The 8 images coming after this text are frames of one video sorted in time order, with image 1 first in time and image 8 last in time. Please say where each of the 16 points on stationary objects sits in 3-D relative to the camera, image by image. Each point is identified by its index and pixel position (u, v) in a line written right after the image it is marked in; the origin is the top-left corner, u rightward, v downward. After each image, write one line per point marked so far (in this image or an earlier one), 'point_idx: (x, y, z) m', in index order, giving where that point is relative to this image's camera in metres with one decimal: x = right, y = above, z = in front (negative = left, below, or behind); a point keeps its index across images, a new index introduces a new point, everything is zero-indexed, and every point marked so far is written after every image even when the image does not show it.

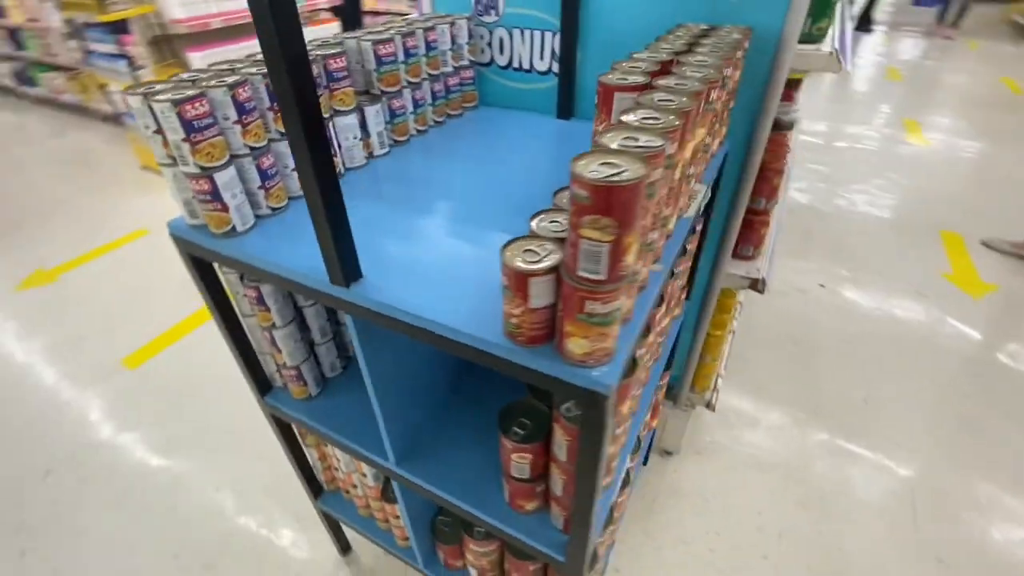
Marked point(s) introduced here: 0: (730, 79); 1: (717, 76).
0: (+0.4, +0.4, +1.0) m
1: (+0.4, +0.4, +0.9) m
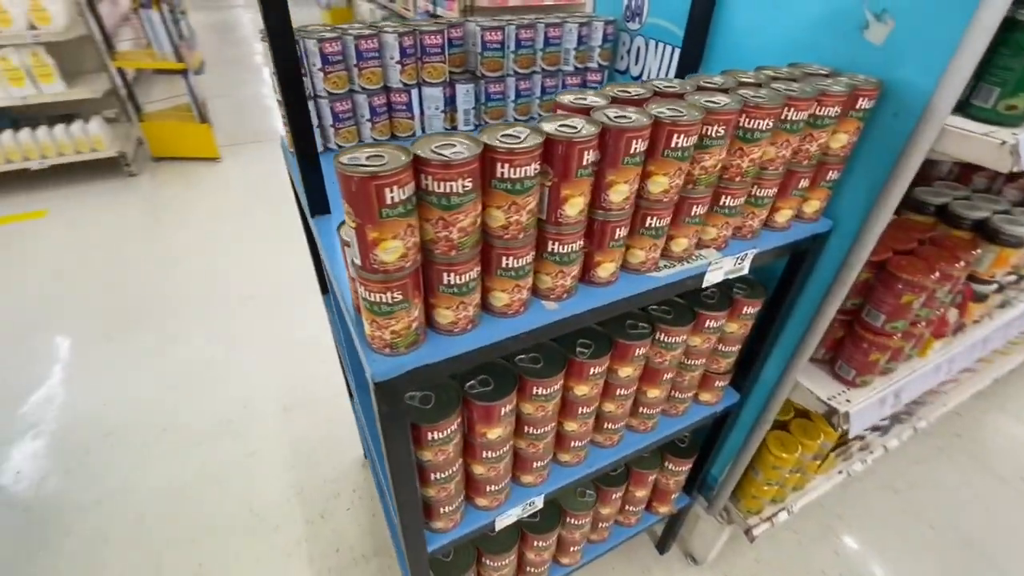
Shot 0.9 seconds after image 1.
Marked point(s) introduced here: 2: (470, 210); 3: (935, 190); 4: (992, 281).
0: (+0.4, +0.3, +0.8) m
1: (+0.3, +0.3, +0.7) m
2: (-0.1, +0.1, +0.6) m
3: (+1.3, +0.3, +1.4) m
4: (+1.4, 0.0, +1.3) m
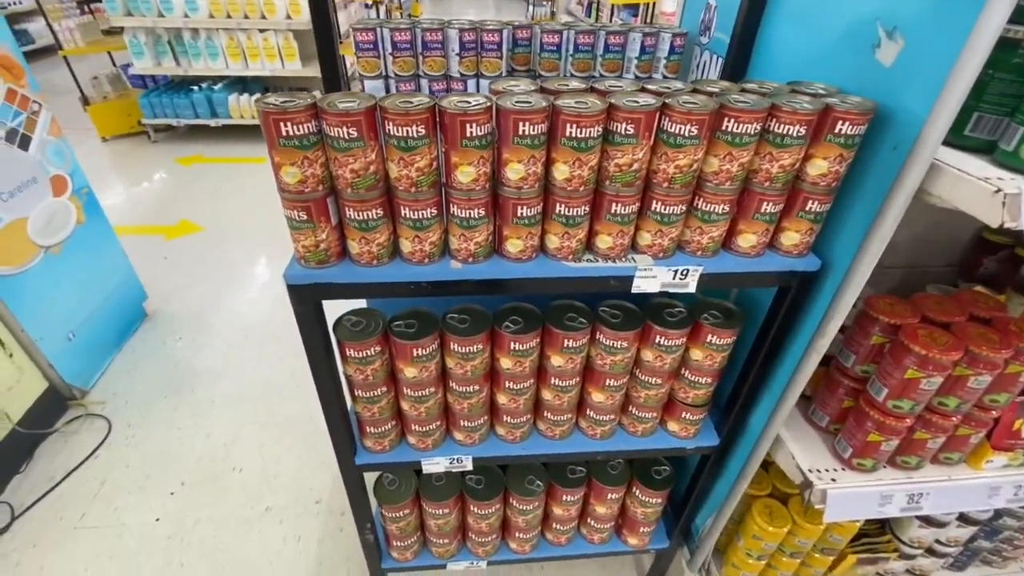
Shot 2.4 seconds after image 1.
0: (+0.3, +0.2, +0.8) m
1: (+0.2, +0.3, +0.8) m
2: (-0.2, +0.2, +0.8) m
3: (+1.3, 0.0, +1.1) m
4: (+1.3, -0.2, +1.0) m
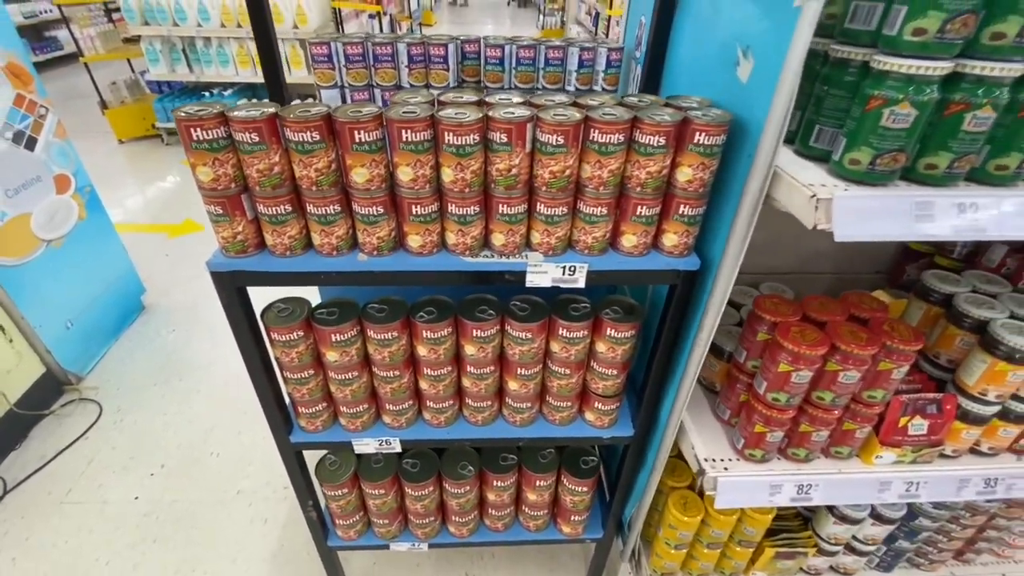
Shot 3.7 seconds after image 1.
0: (+0.1, +0.3, +0.9) m
1: (0.0, +0.3, +0.9) m
2: (-0.4, +0.2, +0.9) m
3: (+1.1, 0.0, +1.2) m
4: (+1.1, -0.2, +1.1) m
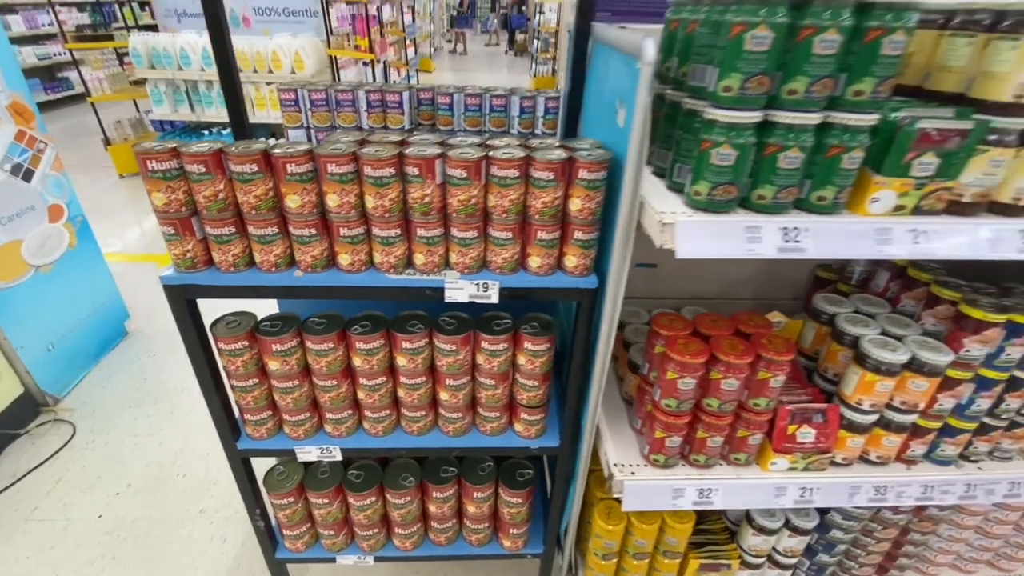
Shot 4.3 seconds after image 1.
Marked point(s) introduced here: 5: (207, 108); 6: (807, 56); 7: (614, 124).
0: (-0.1, +0.2, +1.0) m
1: (-0.2, +0.3, +1.0) m
2: (-0.6, +0.2, +1.0) m
3: (+0.9, 0.0, +1.3) m
4: (+0.9, -0.3, +1.2) m
5: (-3.2, +1.9, +5.1) m
6: (+0.5, +0.4, +0.8) m
7: (+0.2, +0.4, +1.1) m
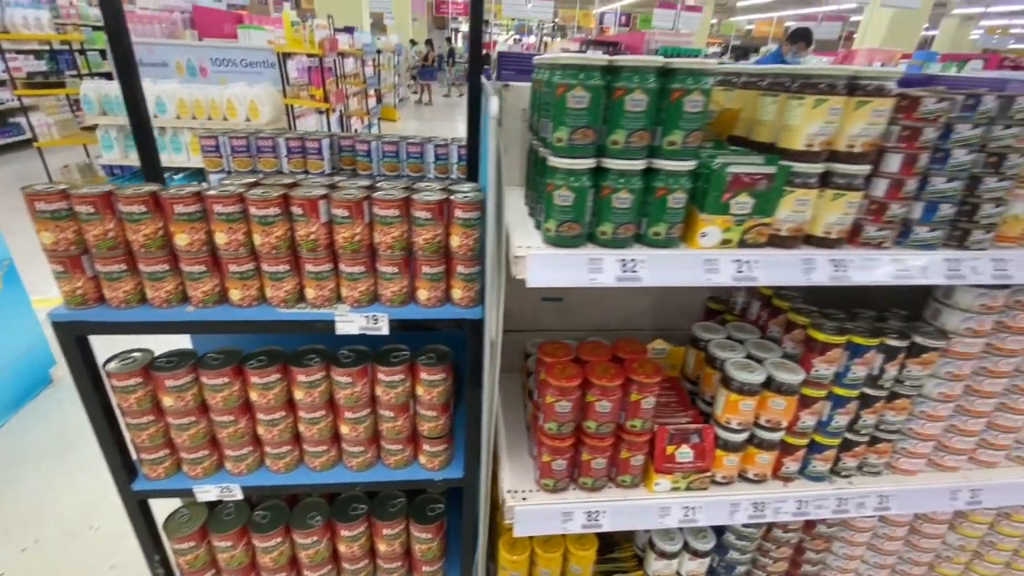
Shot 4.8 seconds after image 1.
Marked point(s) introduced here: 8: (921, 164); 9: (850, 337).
0: (-0.4, +0.2, +1.1) m
1: (-0.5, +0.2, +1.1) m
2: (-0.9, +0.1, +1.1) m
3: (+0.6, -0.1, +1.4) m
4: (+0.6, -0.4, +1.2) m
5: (-3.8, +1.4, +5.1) m
6: (+0.2, +0.3, +0.9) m
7: (0.0, +0.3, +1.2) m
8: (+0.8, +0.3, +1.0) m
9: (+0.8, -0.1, +1.2) m
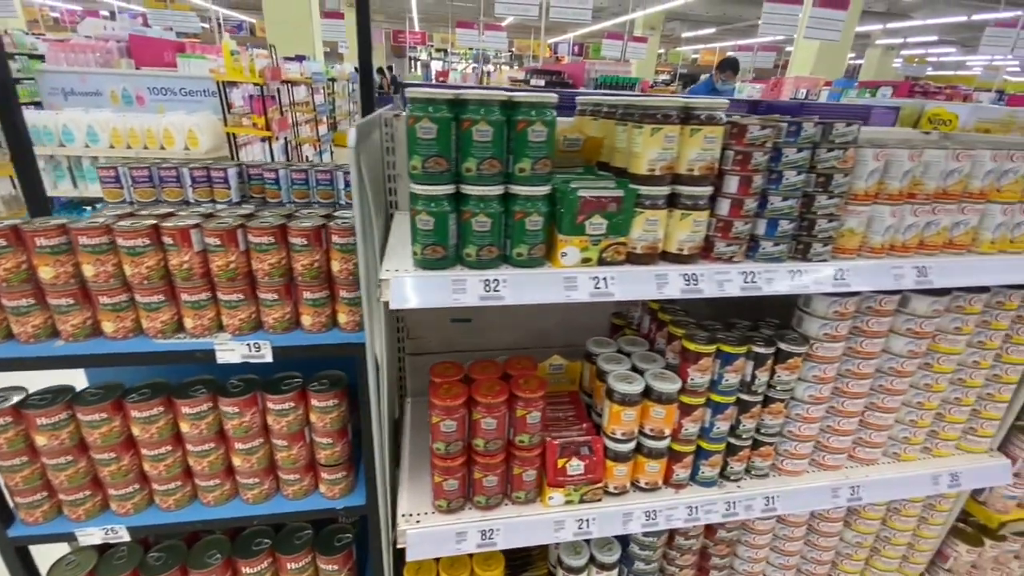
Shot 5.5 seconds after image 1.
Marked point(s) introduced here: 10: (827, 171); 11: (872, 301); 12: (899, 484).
0: (-0.7, +0.1, +1.1) m
1: (-0.8, +0.1, +1.1) m
2: (-1.2, +0.1, +1.0) m
3: (+0.3, -0.2, +1.5) m
4: (+0.3, -0.4, +1.3) m
5: (-4.3, +1.1, +4.9) m
6: (-0.1, +0.3, +0.9) m
7: (-0.3, +0.2, +1.2) m
8: (+0.5, +0.2, +1.1) m
9: (+0.5, -0.2, +1.3) m
10: (+0.7, +0.3, +1.1) m
11: (+1.0, 0.0, +1.3) m
12: (+1.2, -0.6, +1.5) m
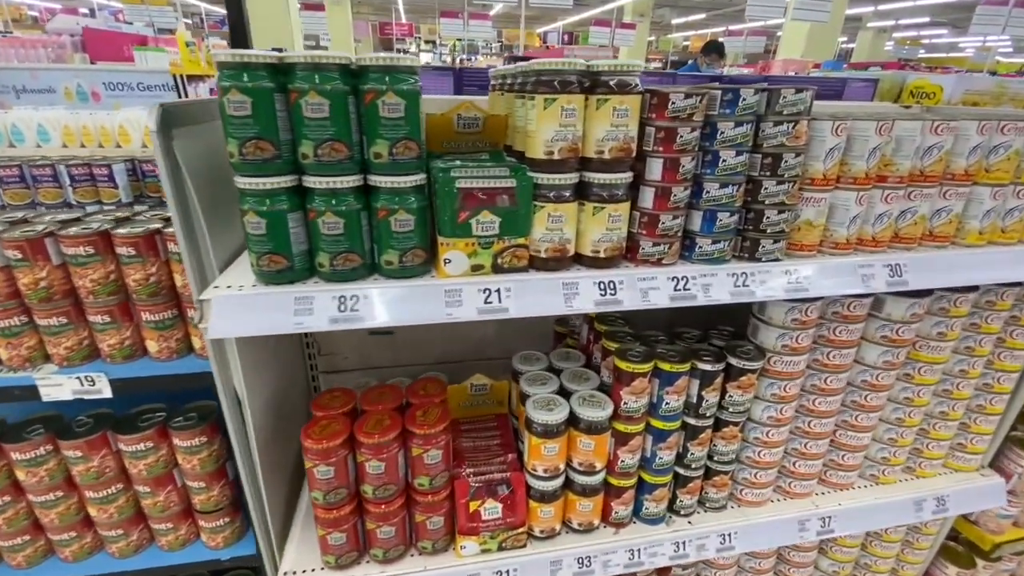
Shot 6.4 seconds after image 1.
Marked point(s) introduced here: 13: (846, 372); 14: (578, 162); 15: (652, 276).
0: (-0.9, 0.0, +0.9) m
1: (-1.0, +0.1, +0.9) m
2: (-1.4, 0.0, +0.8) m
3: (+0.1, -0.2, +1.3) m
4: (+0.1, -0.4, +1.1) m
5: (-4.6, +1.0, +4.7) m
6: (-0.3, +0.3, +0.7) m
7: (-0.6, +0.2, +1.0) m
8: (+0.3, +0.2, +0.9) m
9: (+0.3, -0.2, +1.1) m
10: (+0.5, +0.3, +0.9) m
11: (+0.7, 0.0, +1.1) m
12: (+1.0, -0.6, +1.3) m
13: (+0.8, -0.2, +1.2) m
14: (+0.1, +0.2, +0.8) m
15: (+0.3, 0.0, +0.9) m
